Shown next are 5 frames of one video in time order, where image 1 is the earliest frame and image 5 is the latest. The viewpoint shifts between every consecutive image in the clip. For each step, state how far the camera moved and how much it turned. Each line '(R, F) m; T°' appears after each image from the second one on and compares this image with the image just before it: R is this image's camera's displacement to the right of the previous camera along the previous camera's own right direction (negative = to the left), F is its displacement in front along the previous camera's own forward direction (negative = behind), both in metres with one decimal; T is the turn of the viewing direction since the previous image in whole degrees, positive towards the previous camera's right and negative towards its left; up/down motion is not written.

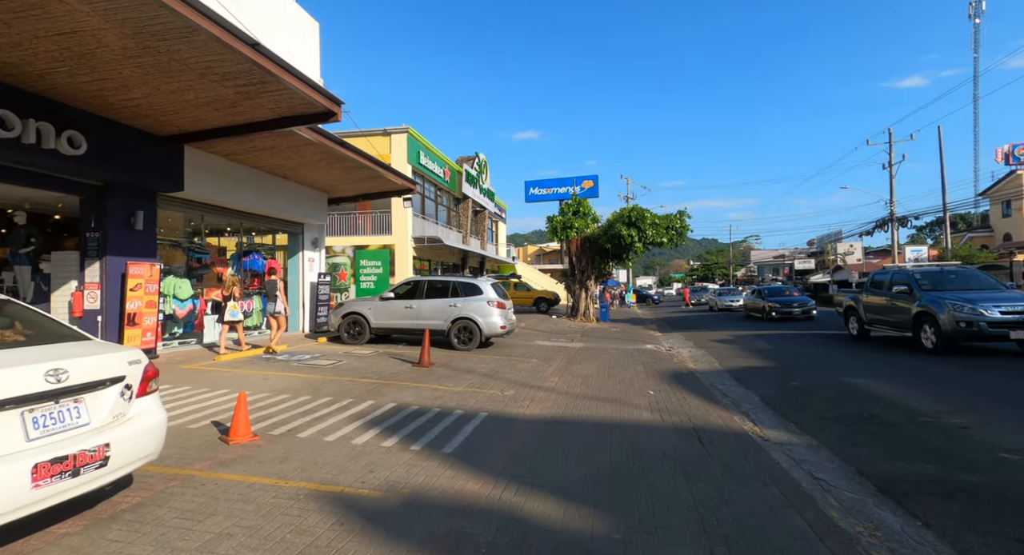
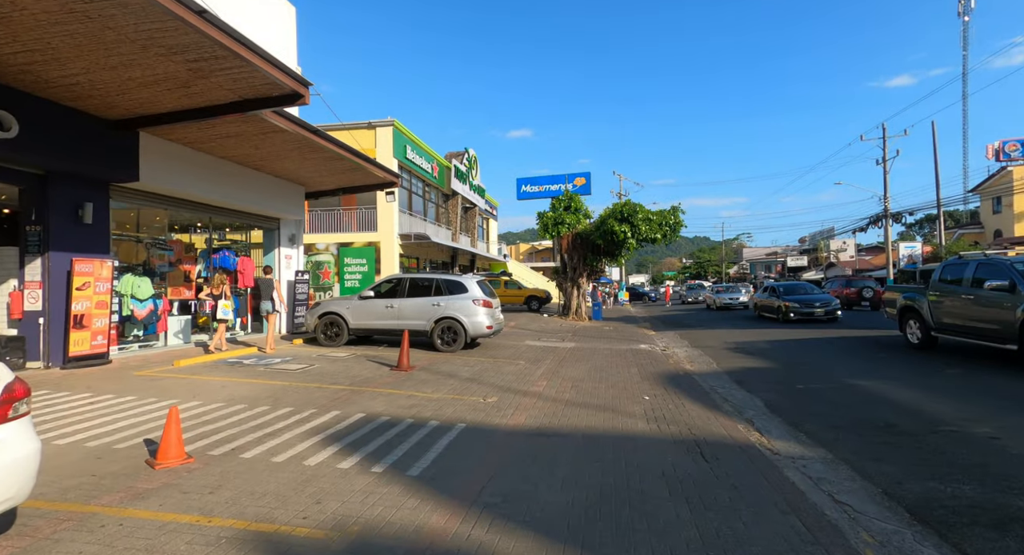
(+0.1, +0.7) m; +1°
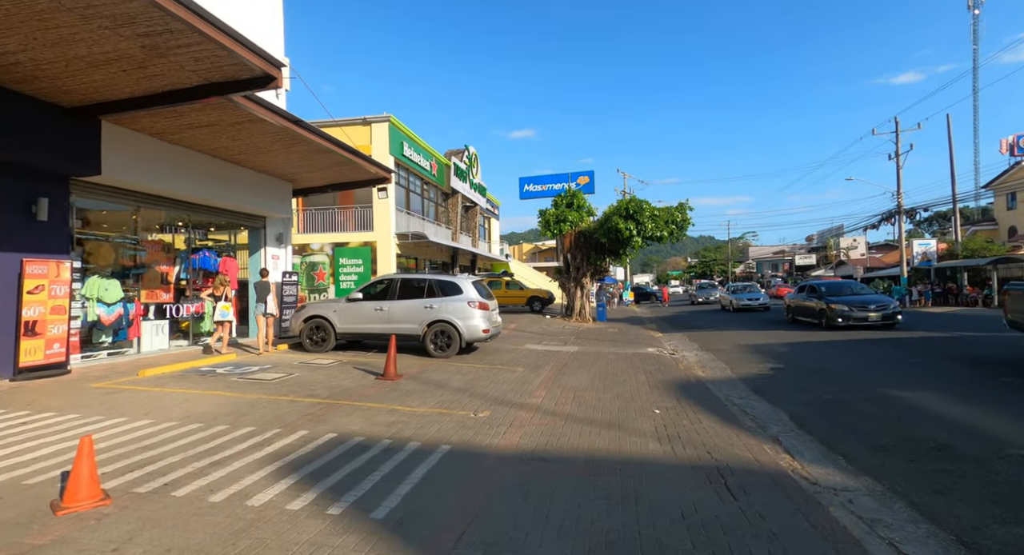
(+0.1, +0.8) m; 0°
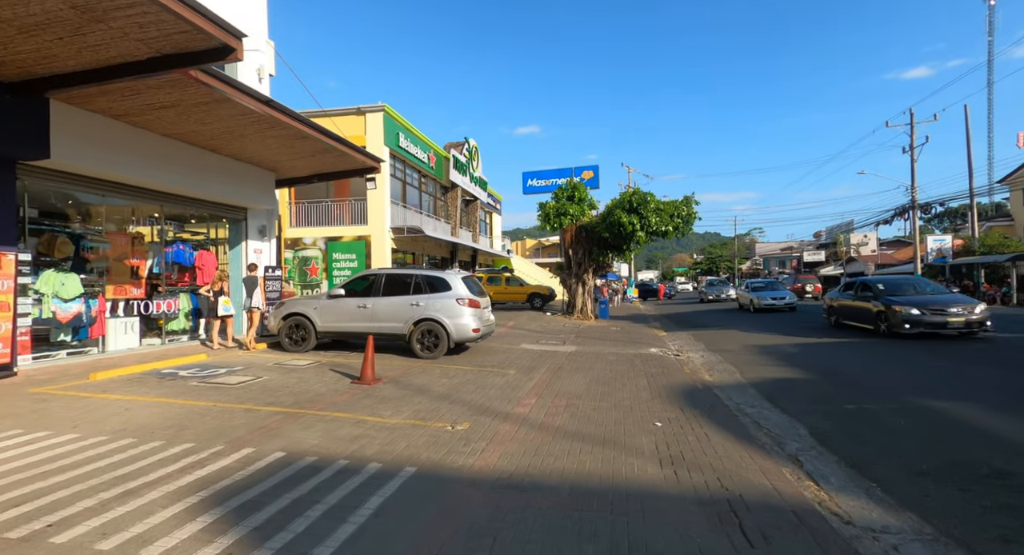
(+0.3, +0.8) m; -1°
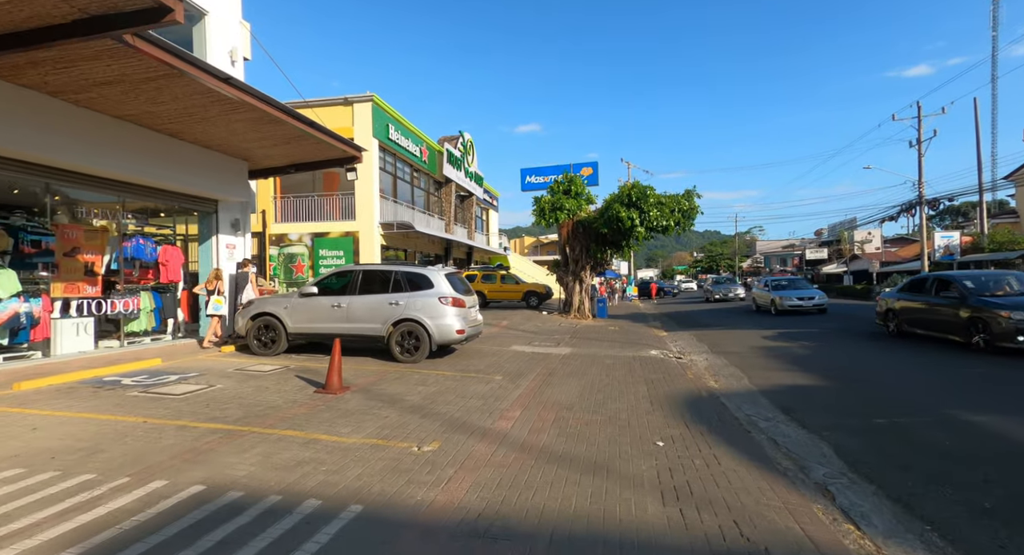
(+0.2, +0.9) m; 0°
